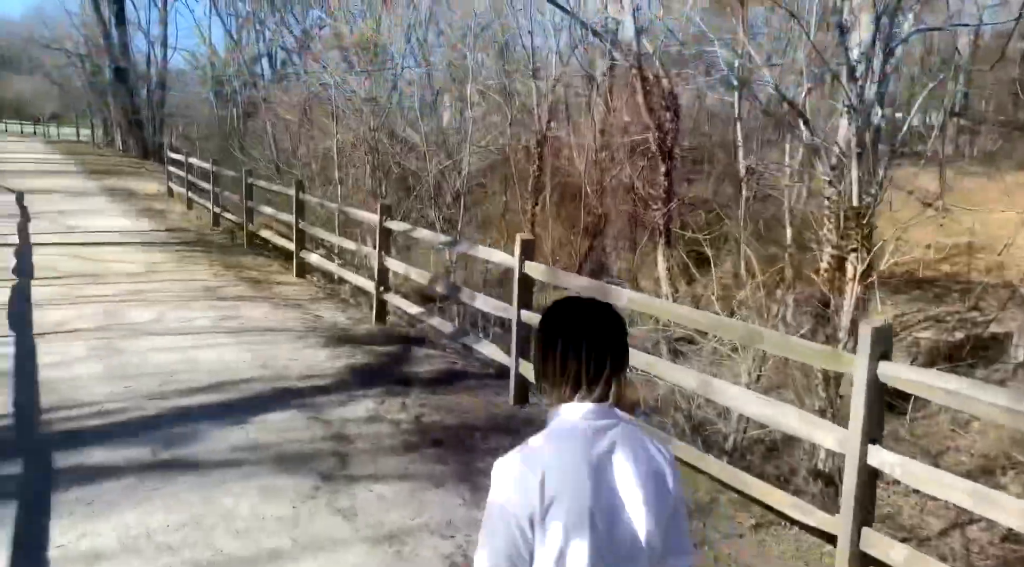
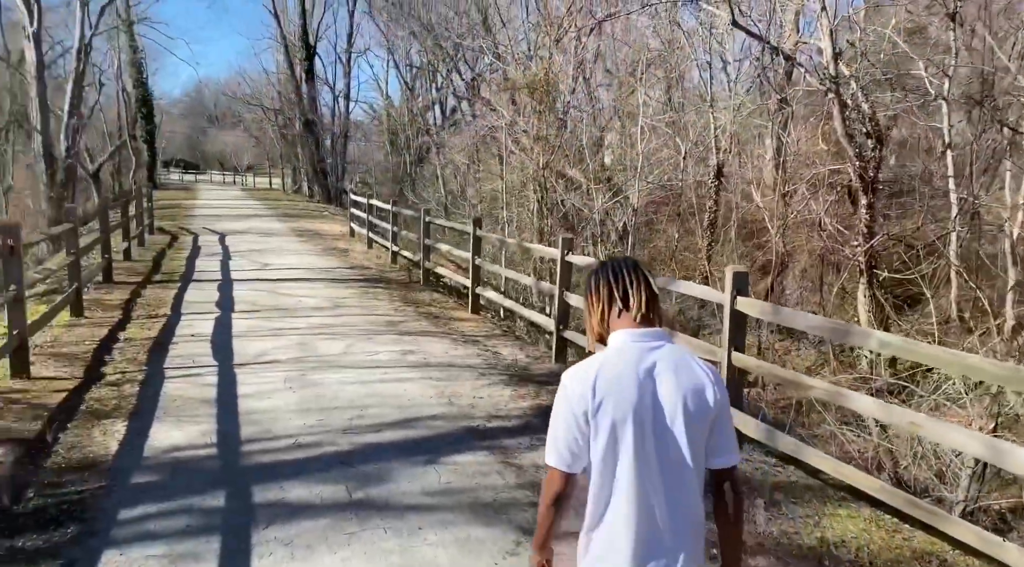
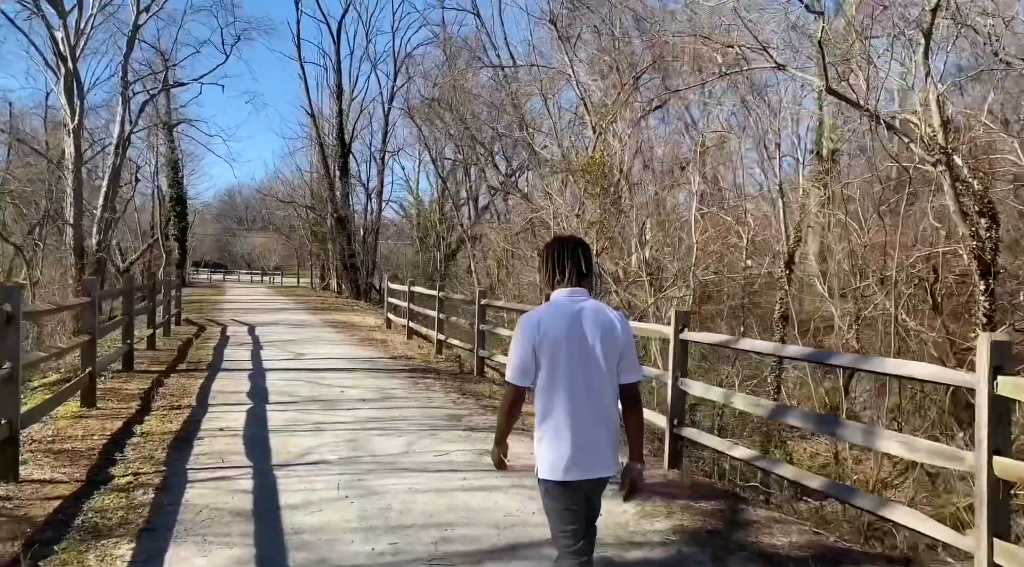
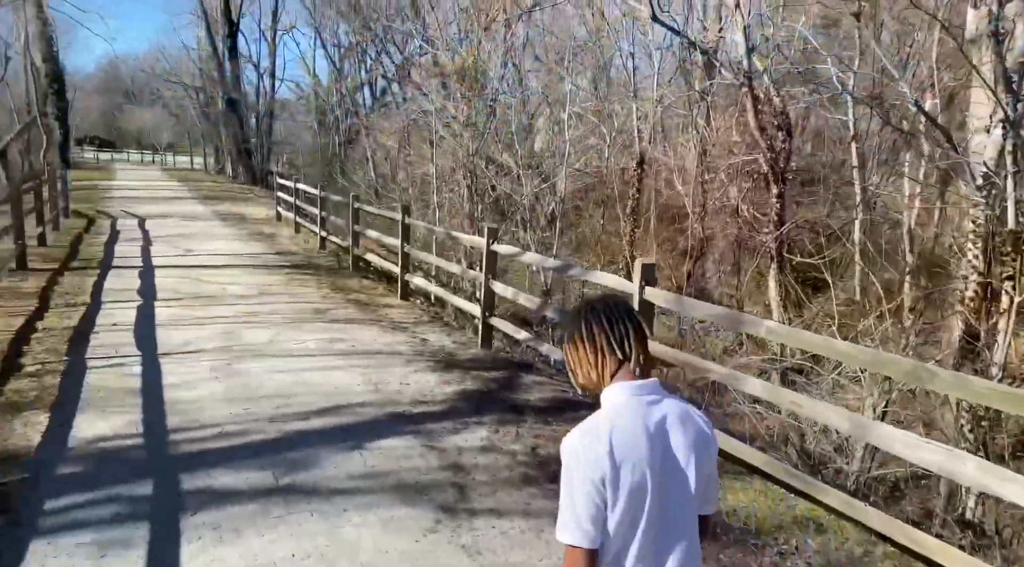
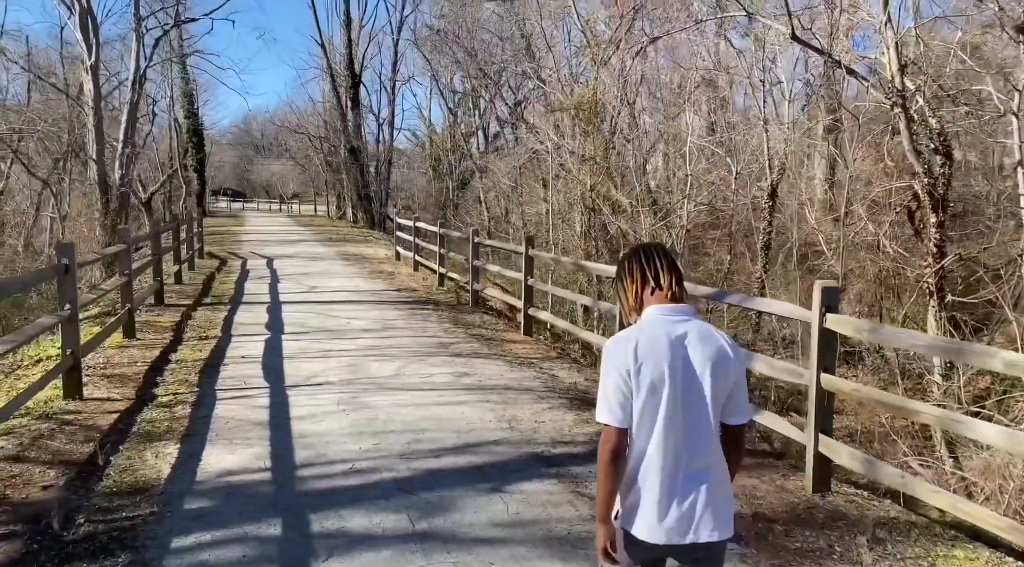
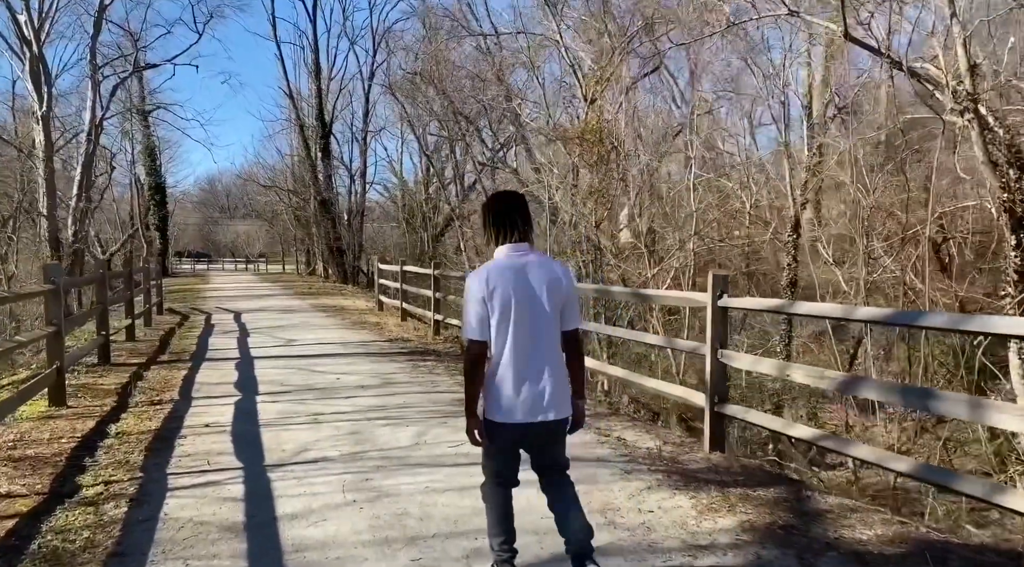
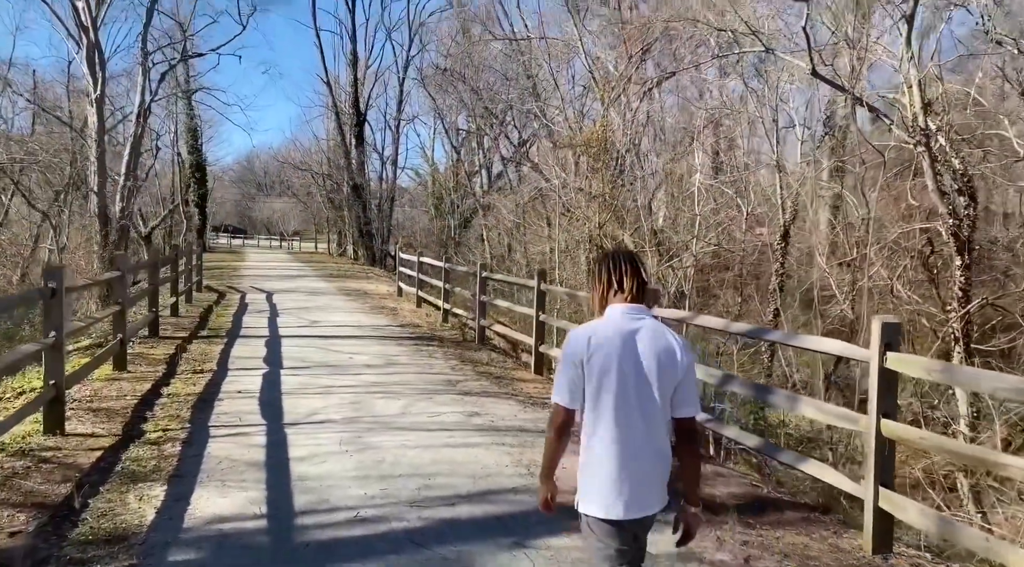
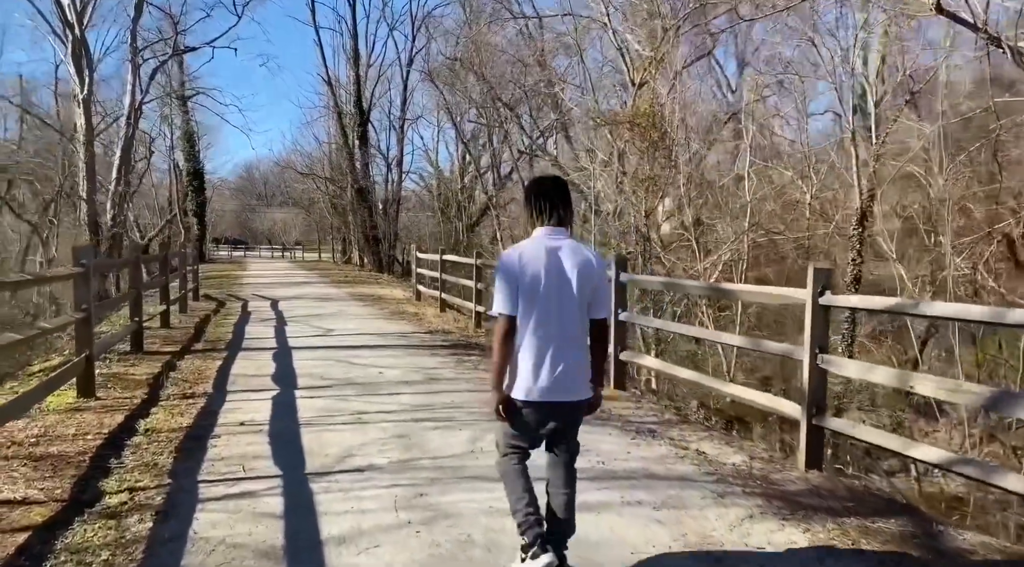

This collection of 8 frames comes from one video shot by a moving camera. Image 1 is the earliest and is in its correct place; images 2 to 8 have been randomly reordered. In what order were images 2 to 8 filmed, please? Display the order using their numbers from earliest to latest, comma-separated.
4, 2, 5, 7, 3, 6, 8
